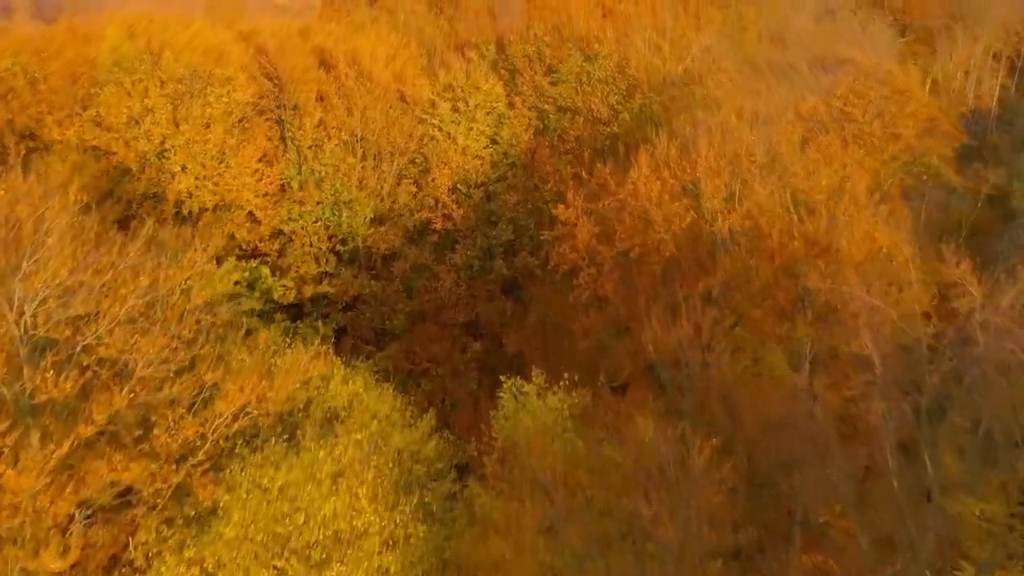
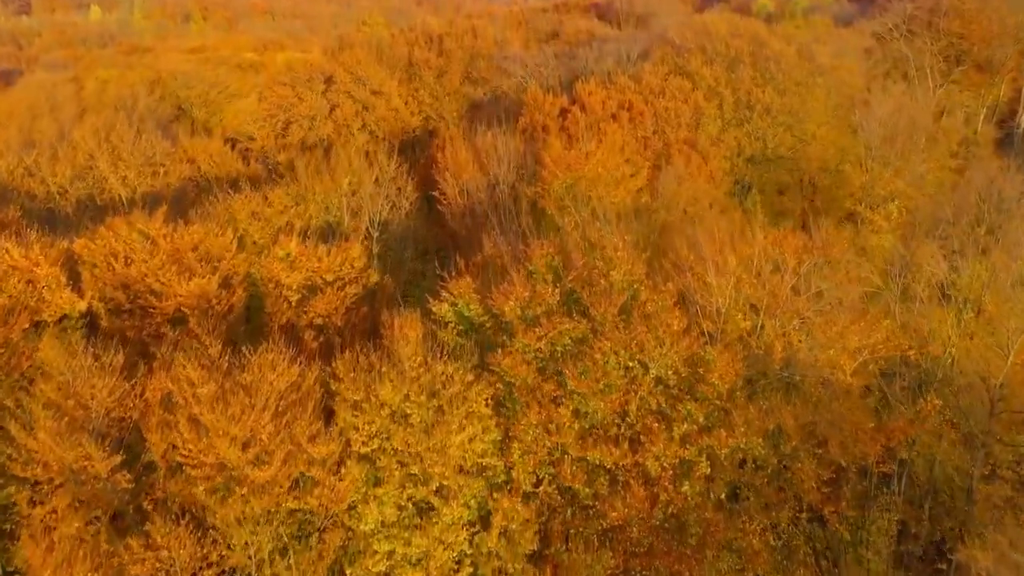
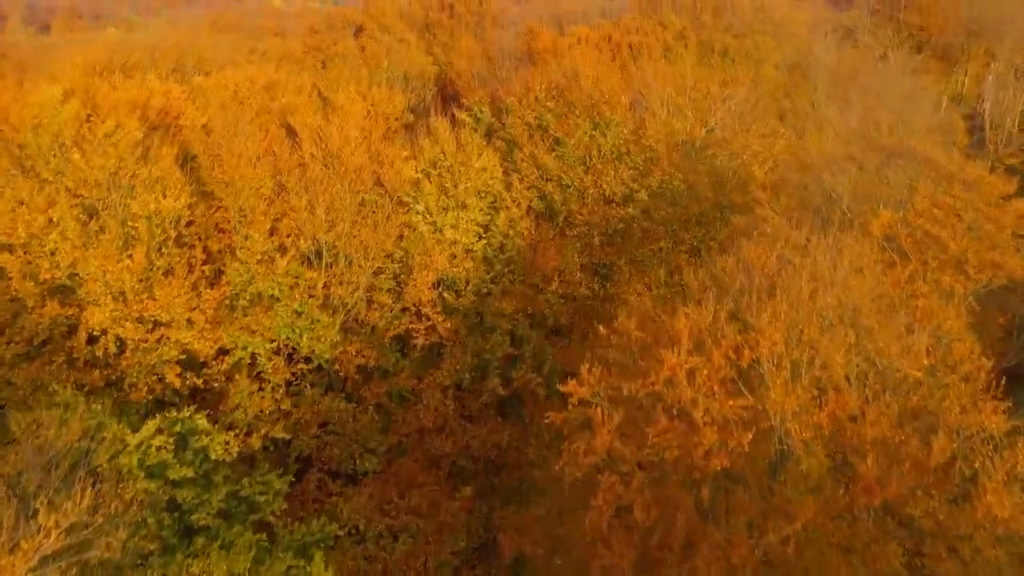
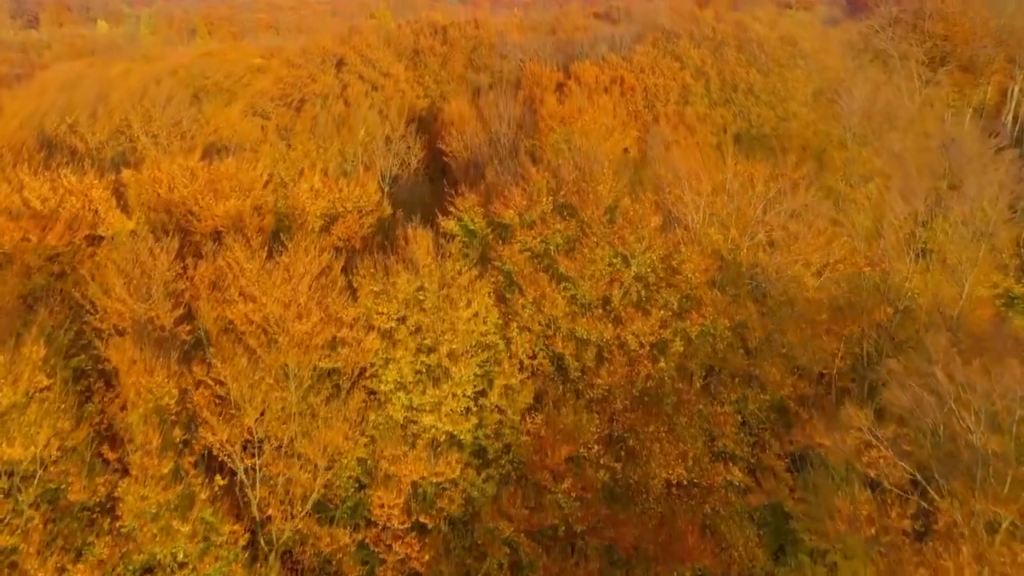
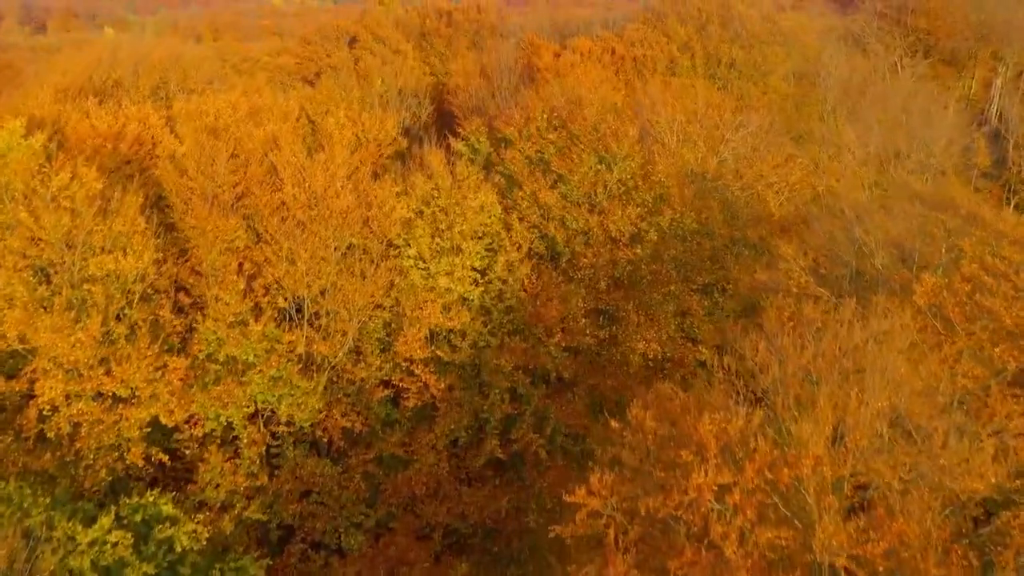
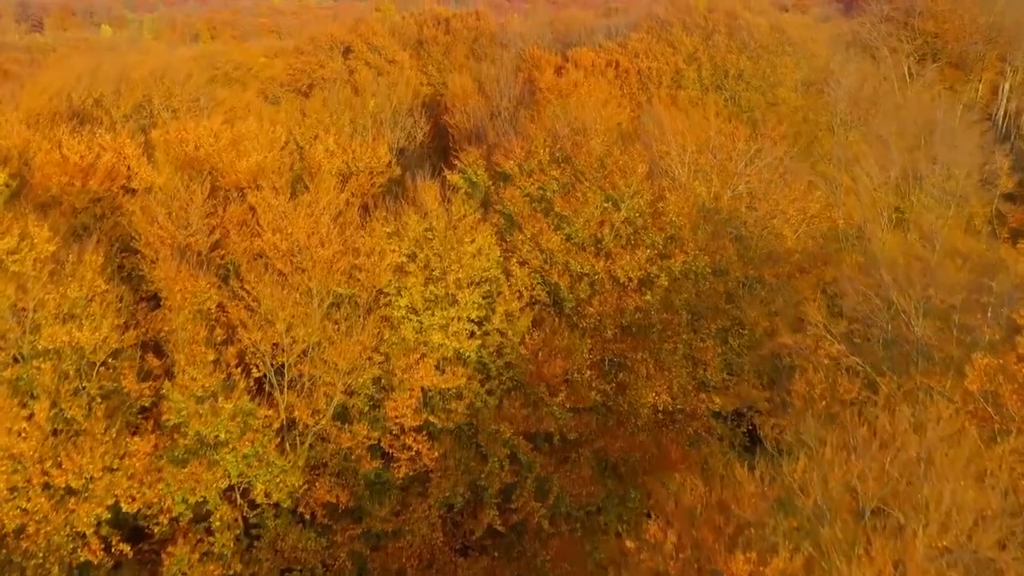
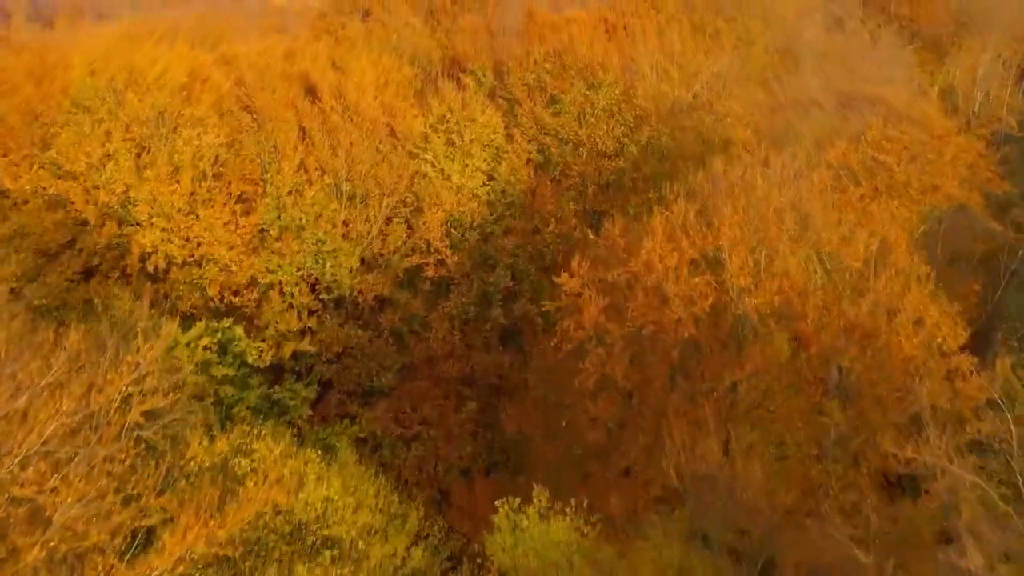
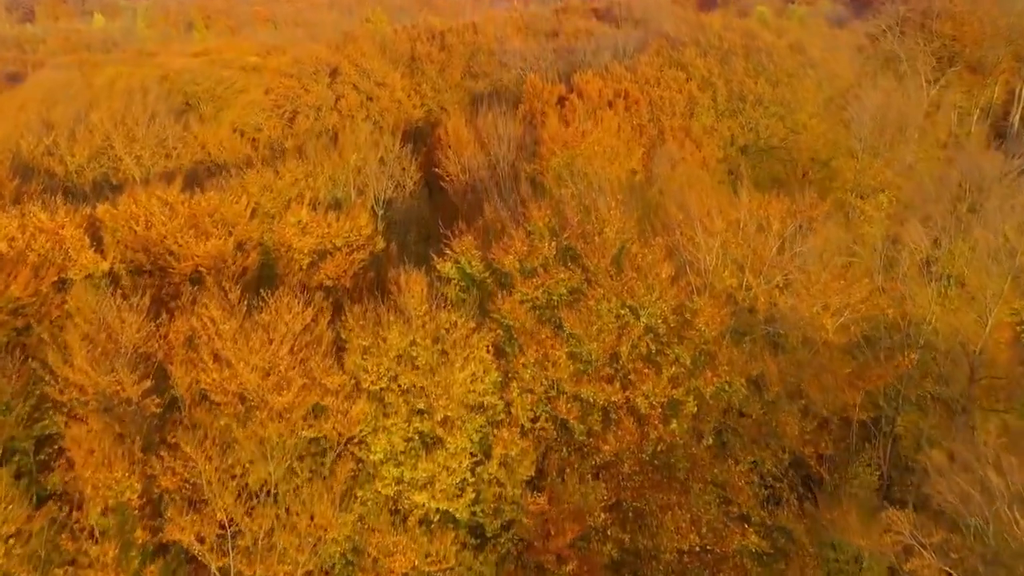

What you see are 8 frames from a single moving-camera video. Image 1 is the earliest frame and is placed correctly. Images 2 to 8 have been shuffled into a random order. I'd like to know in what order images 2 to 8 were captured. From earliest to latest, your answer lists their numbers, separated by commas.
7, 3, 5, 6, 4, 8, 2
